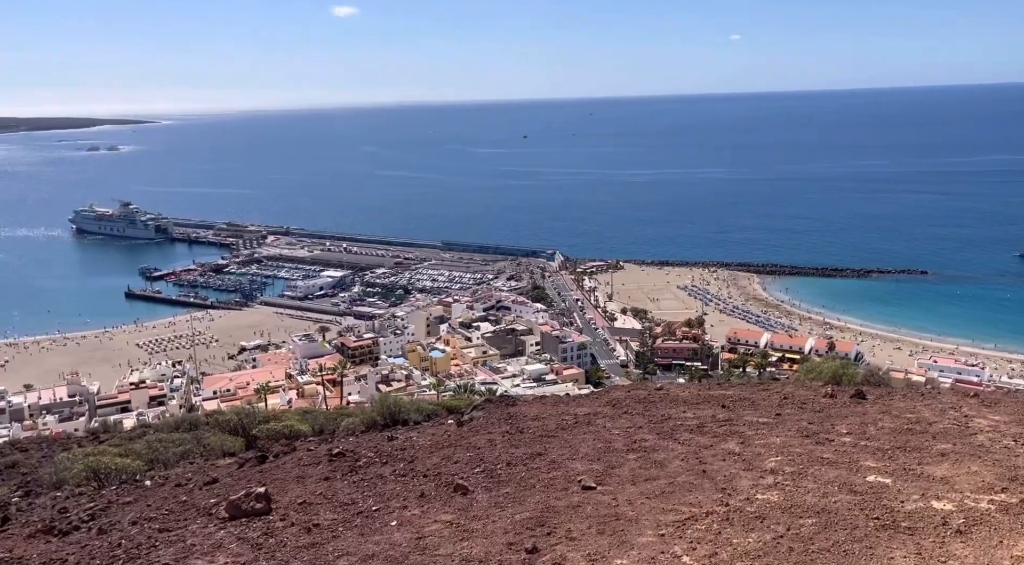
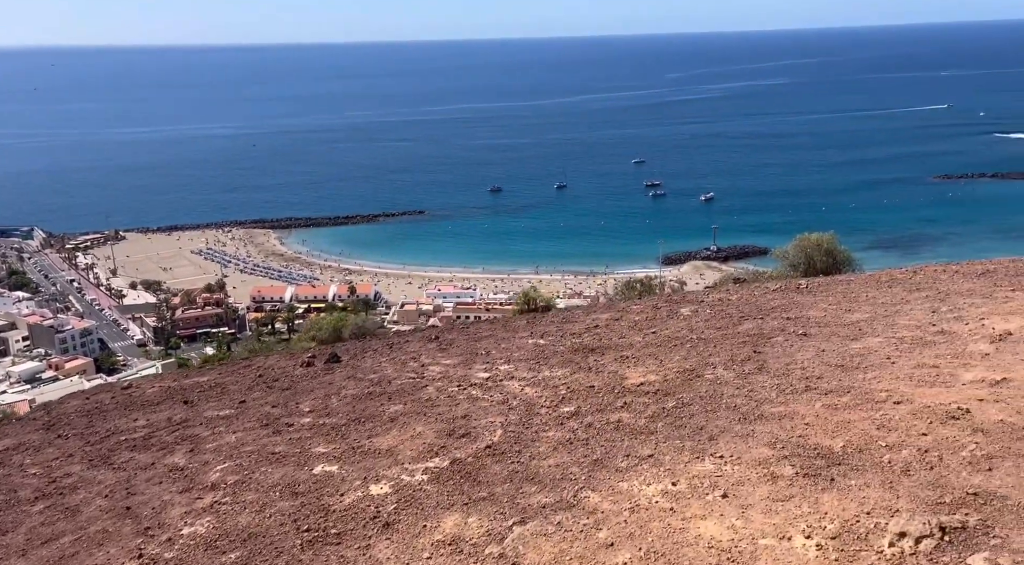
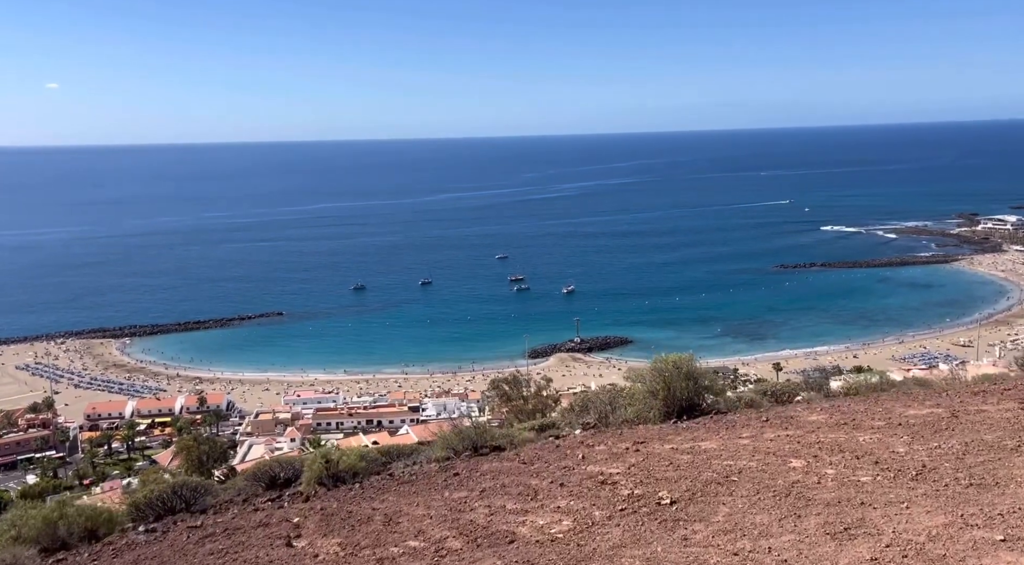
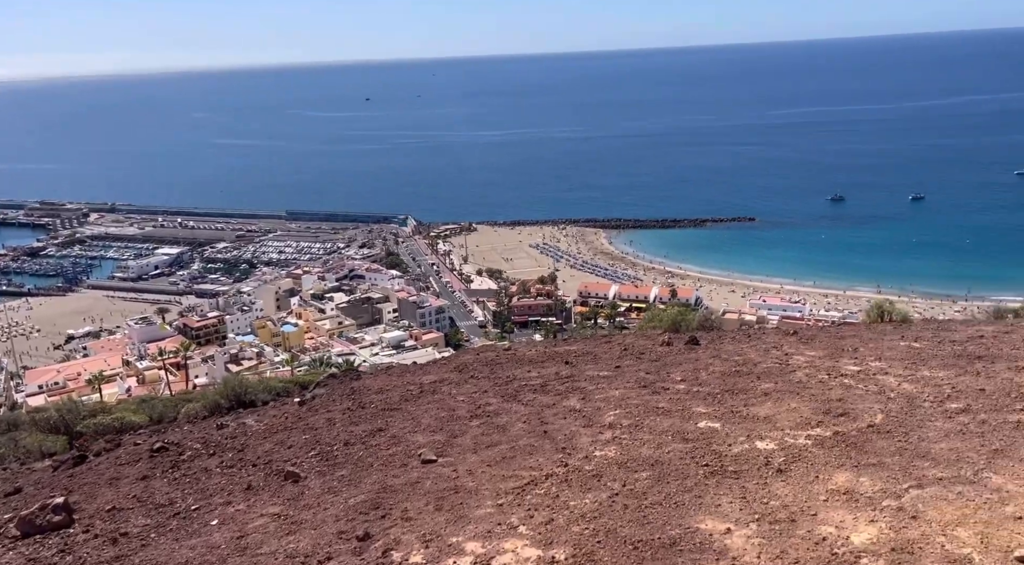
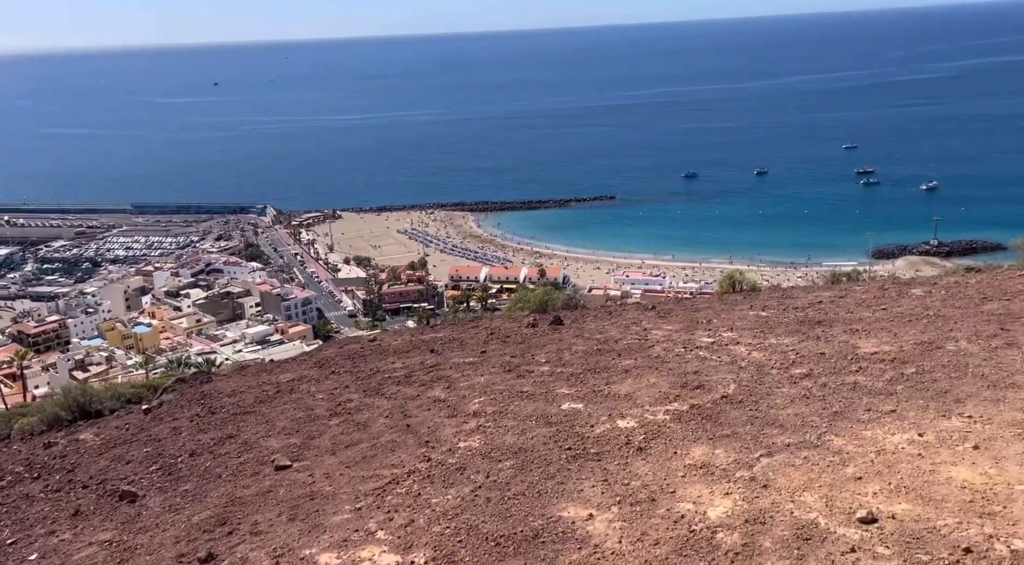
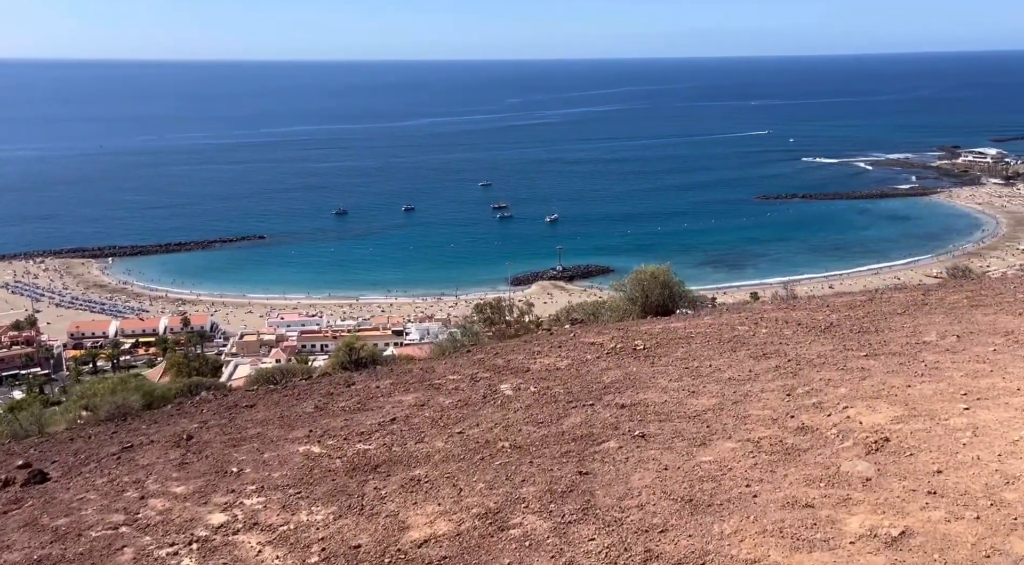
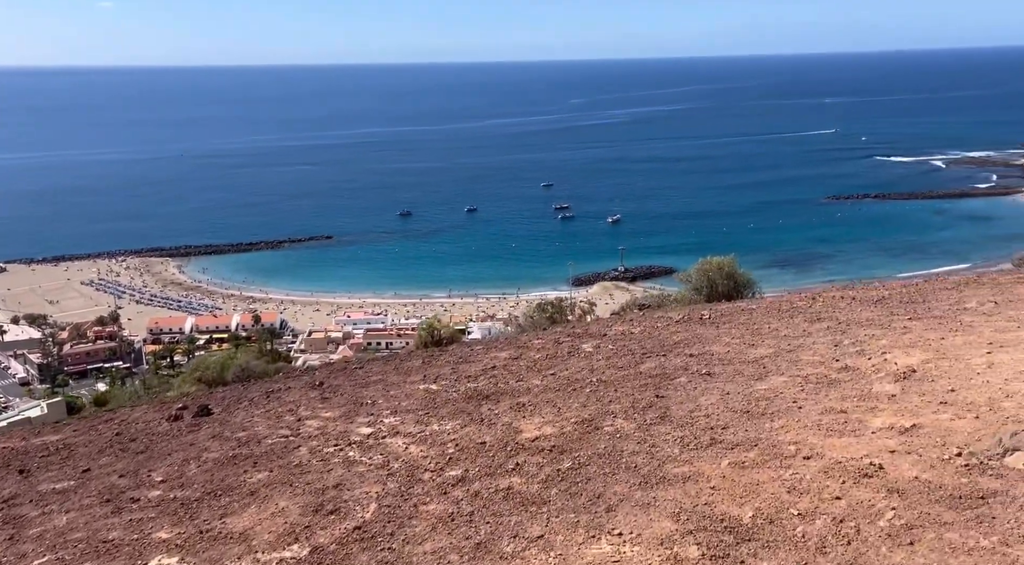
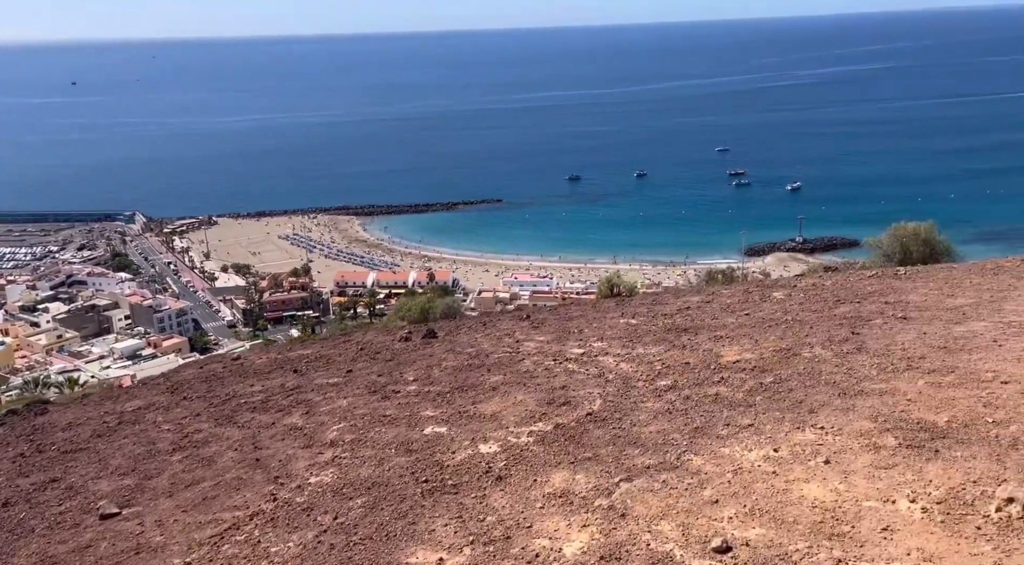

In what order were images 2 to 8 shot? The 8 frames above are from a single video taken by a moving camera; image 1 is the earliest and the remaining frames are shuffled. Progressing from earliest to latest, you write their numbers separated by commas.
4, 5, 8, 2, 7, 6, 3
